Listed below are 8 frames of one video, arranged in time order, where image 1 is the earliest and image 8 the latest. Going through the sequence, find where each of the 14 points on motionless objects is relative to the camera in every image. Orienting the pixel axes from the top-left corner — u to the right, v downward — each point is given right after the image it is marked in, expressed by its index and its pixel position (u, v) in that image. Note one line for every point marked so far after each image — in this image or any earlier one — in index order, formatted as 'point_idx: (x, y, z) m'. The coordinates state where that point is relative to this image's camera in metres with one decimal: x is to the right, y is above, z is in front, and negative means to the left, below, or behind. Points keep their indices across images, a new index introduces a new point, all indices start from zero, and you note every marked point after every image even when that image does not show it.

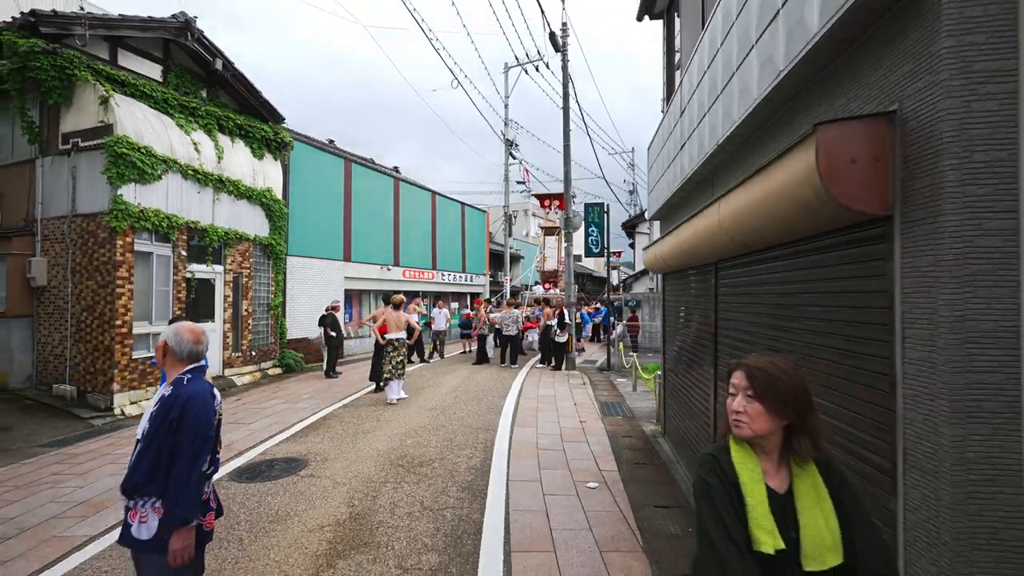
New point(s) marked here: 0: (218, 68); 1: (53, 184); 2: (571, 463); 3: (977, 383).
0: (-6.9, +5.2, +11.1) m
1: (-8.5, +1.9, +8.8) m
2: (+0.7, -2.2, +5.8) m
3: (+1.6, -0.3, +1.7) m
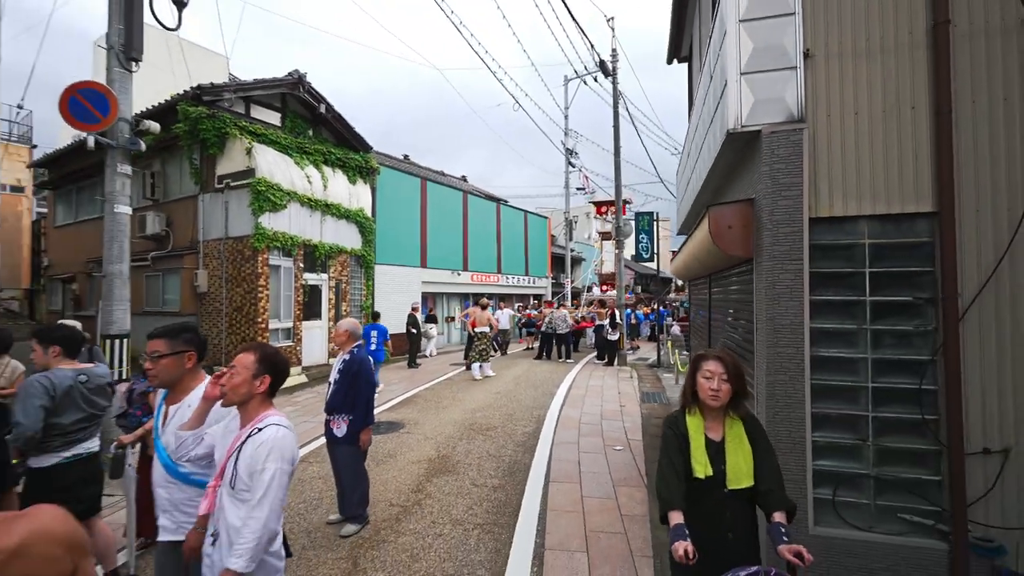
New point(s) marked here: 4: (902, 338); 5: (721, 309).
0: (-5.4, +5.1, +13.5) m
1: (-7.4, +1.8, +11.5) m
2: (+1.4, -2.2, +7.3) m
3: (+1.7, -0.4, +3.1) m
4: (+2.4, -0.3, +2.9) m
5: (+2.3, -0.2, +5.3) m
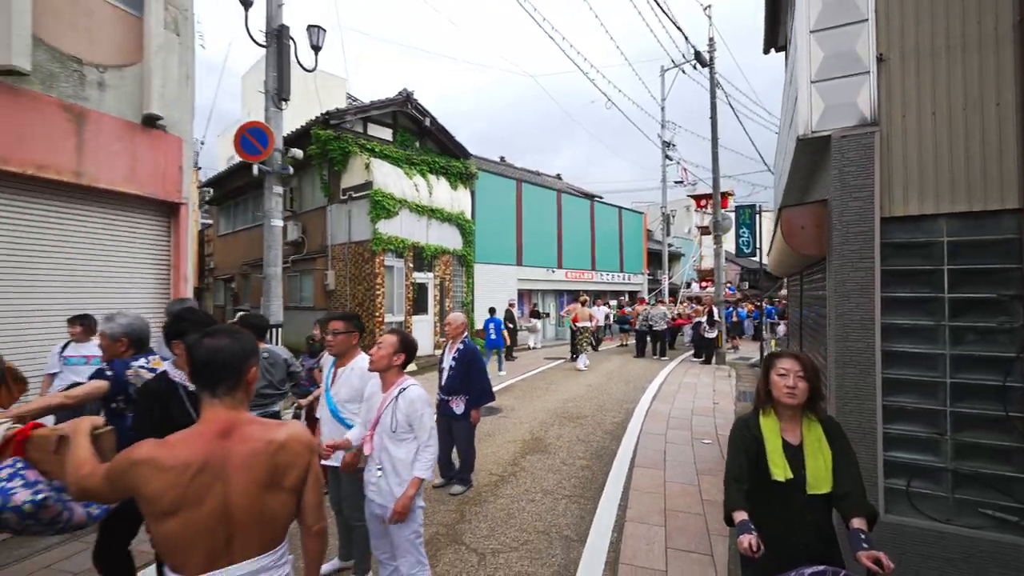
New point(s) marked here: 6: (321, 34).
0: (-2.7, +5.2, +14.9) m
1: (-4.9, +1.9, +13.3) m
2: (+2.9, -2.2, +7.5) m
3: (+2.3, -0.4, +3.2) m
4: (+3.0, -0.3, +3.0) m
5: (+3.3, -0.2, +5.3) m
6: (-3.6, +4.8, +8.9) m
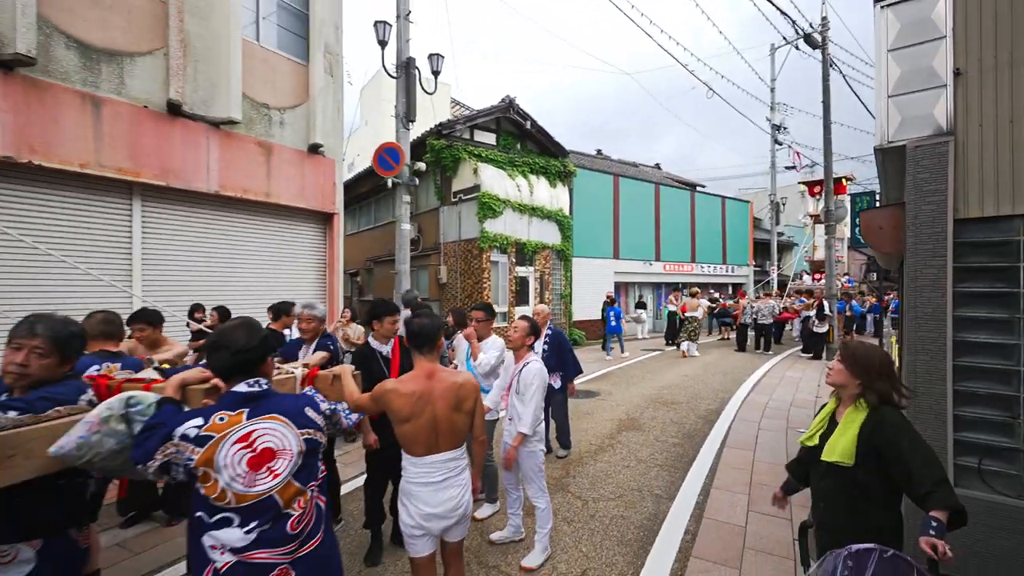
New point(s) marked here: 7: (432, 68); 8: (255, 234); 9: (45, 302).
0: (+0.5, +5.4, +15.9) m
1: (-2.0, +2.1, +14.8) m
2: (+4.5, -2.1, +7.6) m
3: (+3.1, -0.4, +3.6) m
4: (+3.7, -0.3, +3.2) m
5: (+4.5, -0.1, +5.4) m
6: (-1.6, +4.9, +10.2) m
7: (-1.7, +4.7, +10.1) m
8: (-4.3, +0.9, +7.9) m
9: (-5.7, -0.1, +5.8) m
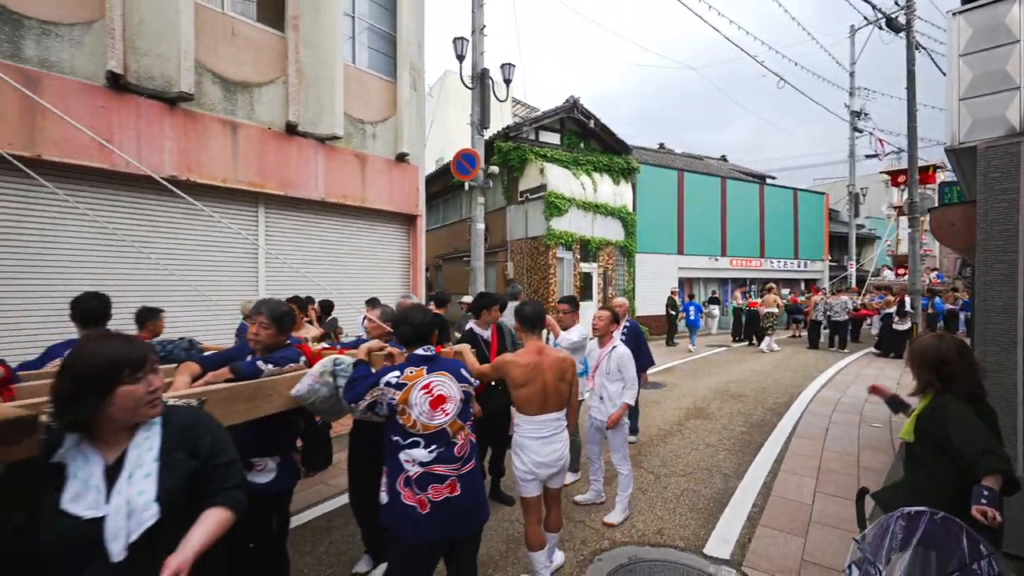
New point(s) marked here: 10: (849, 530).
0: (+2.7, +5.6, +16.2) m
1: (+0.1, +2.2, +15.5) m
2: (+5.7, -2.0, +7.6) m
3: (+3.8, -0.3, +3.7) m
4: (+4.3, -0.2, +3.3) m
5: (+5.5, -0.1, +5.4) m
6: (0.0, +5.0, +10.9) m
7: (-0.2, +4.8, +10.7) m
8: (-3.0, +1.0, +8.9) m
9: (-4.7, -0.1, +7.0) m
10: (+2.9, -2.1, +4.0) m
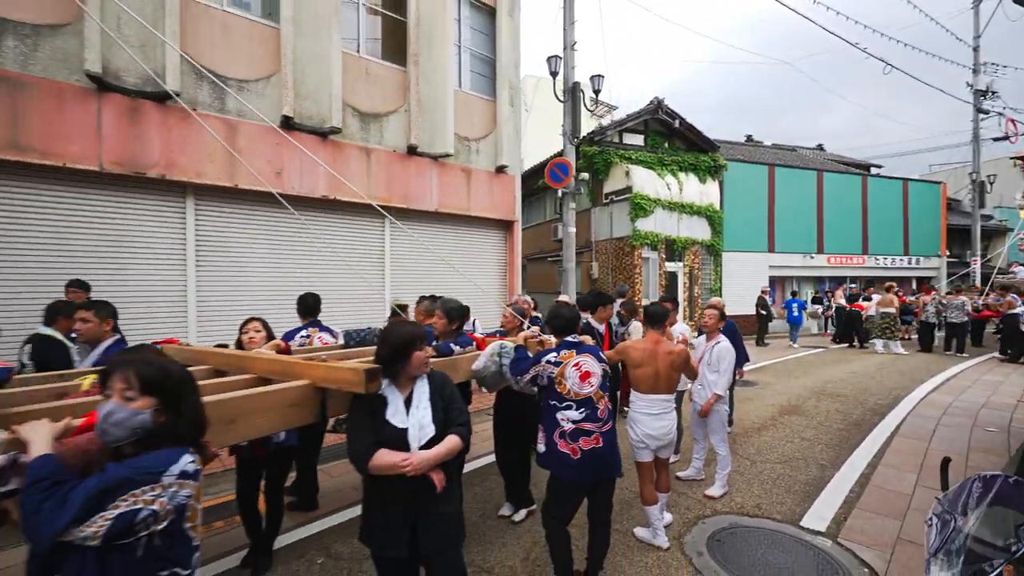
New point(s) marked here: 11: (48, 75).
0: (+5.7, +5.6, +16.3) m
1: (+3.0, +2.2, +16.0) m
2: (+7.3, -2.0, +7.4) m
3: (+4.8, -0.3, +3.8) m
4: (+5.3, -0.2, +3.3) m
5: (+6.7, -0.1, +5.2) m
6: (+2.1, +5.0, +11.5) m
7: (+2.0, +4.8, +11.3) m
8: (-1.1, +1.0, +10.0) m
9: (-3.1, -0.1, +8.4) m
10: (+3.9, -2.1, +4.2) m
11: (-5.5, +2.5, +5.7) m
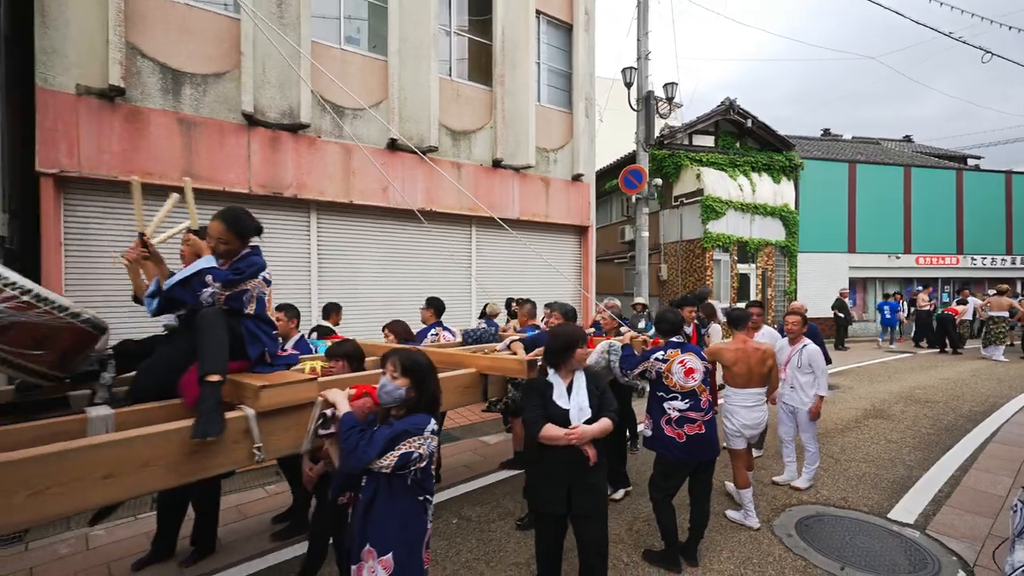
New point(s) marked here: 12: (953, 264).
0: (+8.1, +5.5, +16.1) m
1: (+5.4, +2.2, +16.2) m
2: (+8.6, -2.1, +7.0) m
3: (+5.7, -0.4, +3.8) m
4: (+6.1, -0.3, +3.2) m
5: (+7.8, -0.1, +5.0) m
6: (+4.0, +5.0, +11.7) m
7: (+3.8, +4.7, +11.6) m
8: (+0.6, +0.9, +10.6) m
9: (-1.6, -0.1, +9.3) m
10: (+4.9, -2.1, +4.3) m
11: (-4.3, +2.5, +6.8) m
12: (+17.9, +1.0, +19.3) m
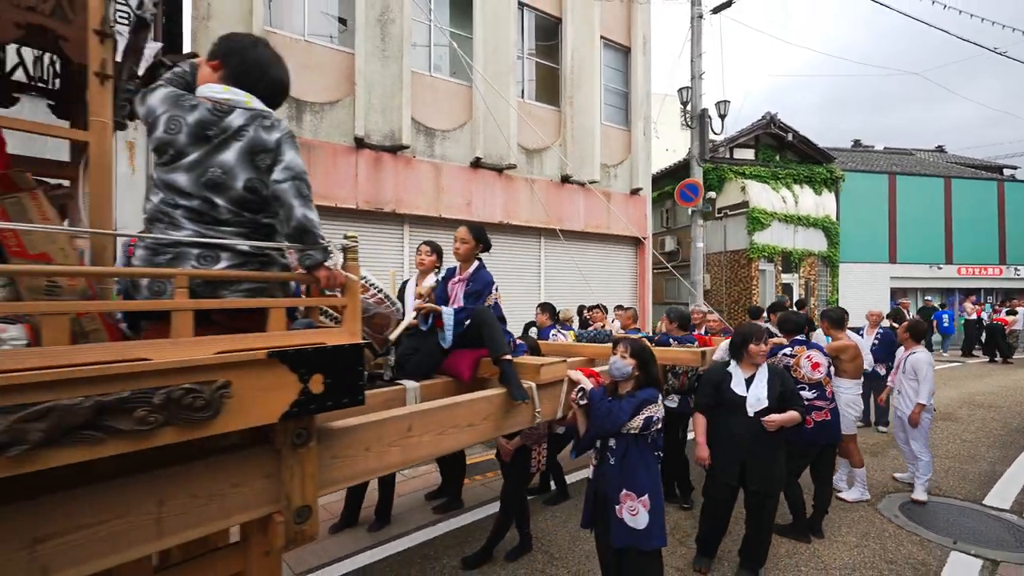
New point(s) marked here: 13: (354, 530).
0: (+9.7, +5.2, +16.5) m
1: (+7.0, +1.8, +16.6) m
2: (+10.0, -2.2, +7.3) m
3: (+7.0, -0.4, +4.2) m
4: (+7.4, -0.3, +3.6) m
5: (+9.1, -0.2, +5.3) m
6: (+5.5, +4.7, +12.2) m
7: (+5.3, +4.5, +12.1) m
8: (+2.0, +0.7, +11.2) m
9: (-0.1, -0.3, +9.9) m
10: (+6.2, -2.2, +4.7) m
11: (-2.9, +2.4, +7.6) m
12: (+19.7, +0.5, +19.3) m
13: (-1.4, -2.2, +4.2) m
